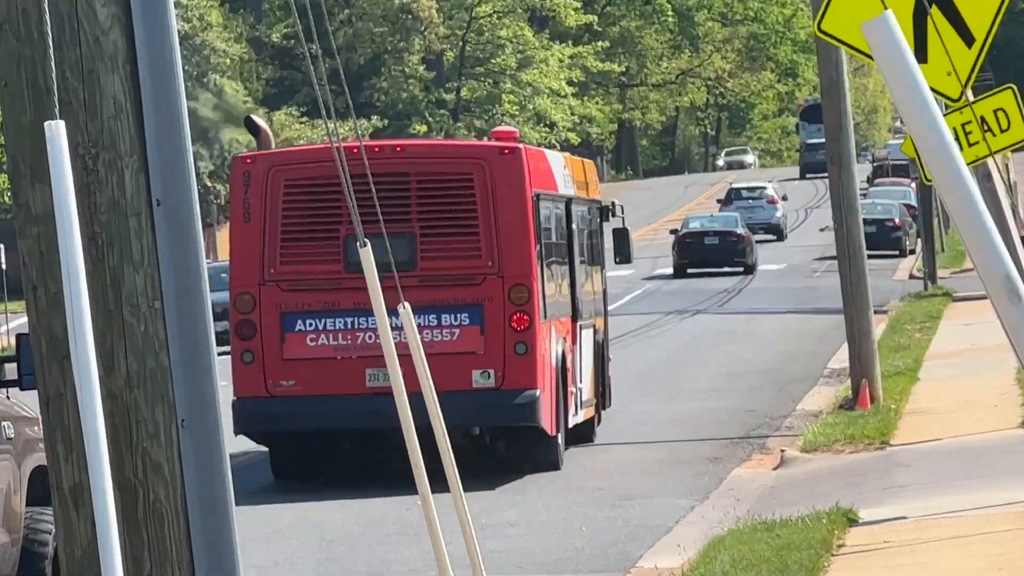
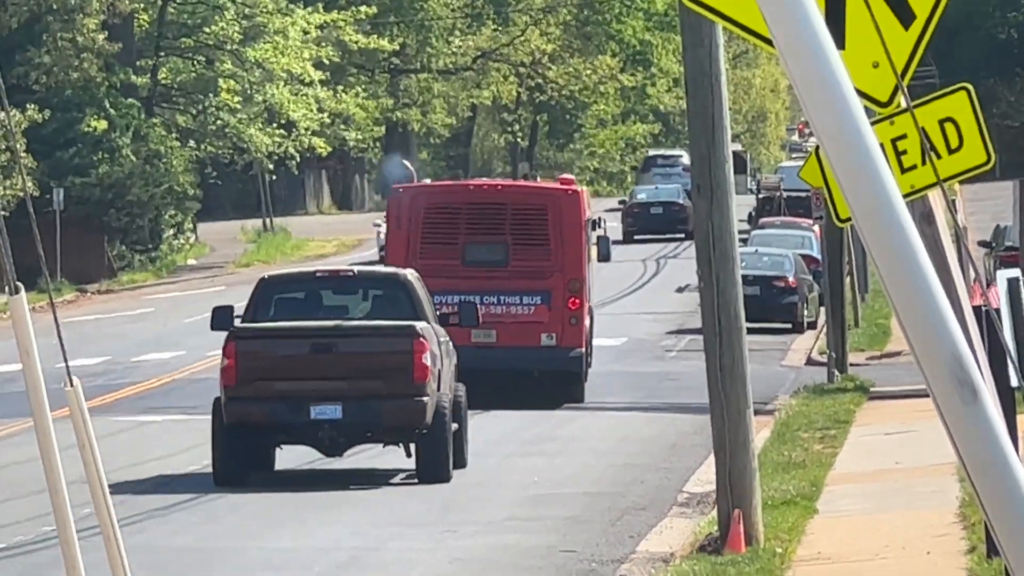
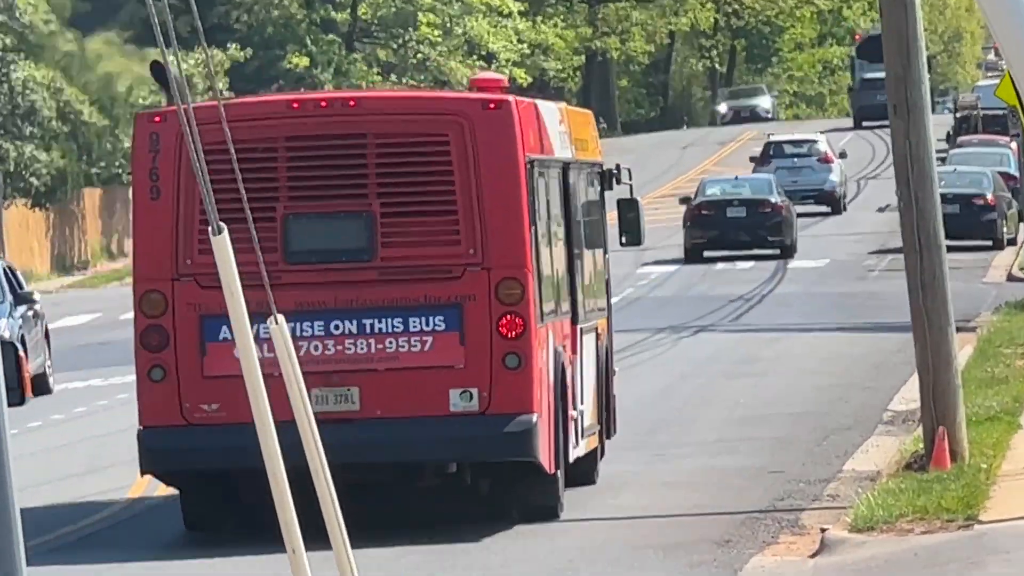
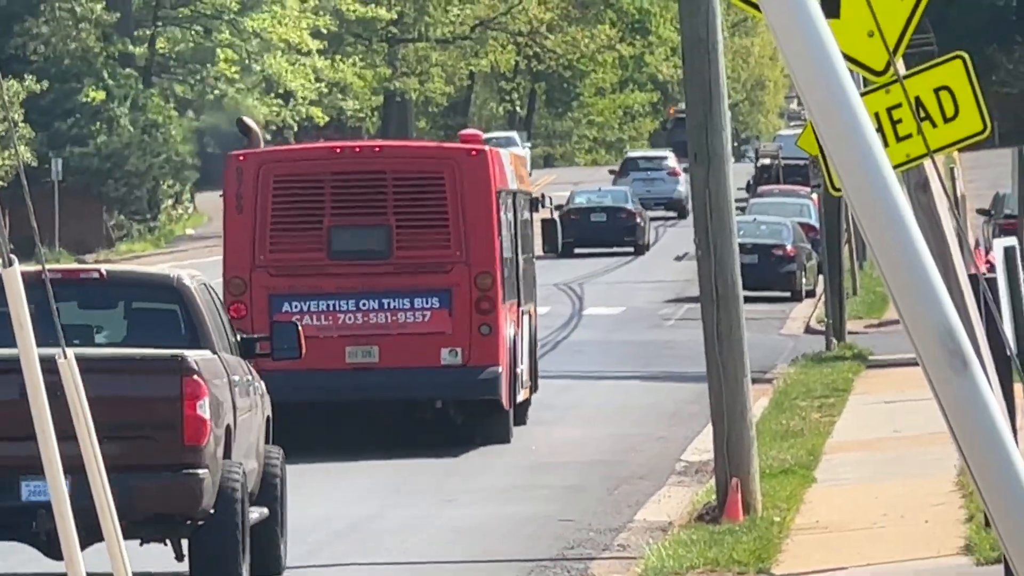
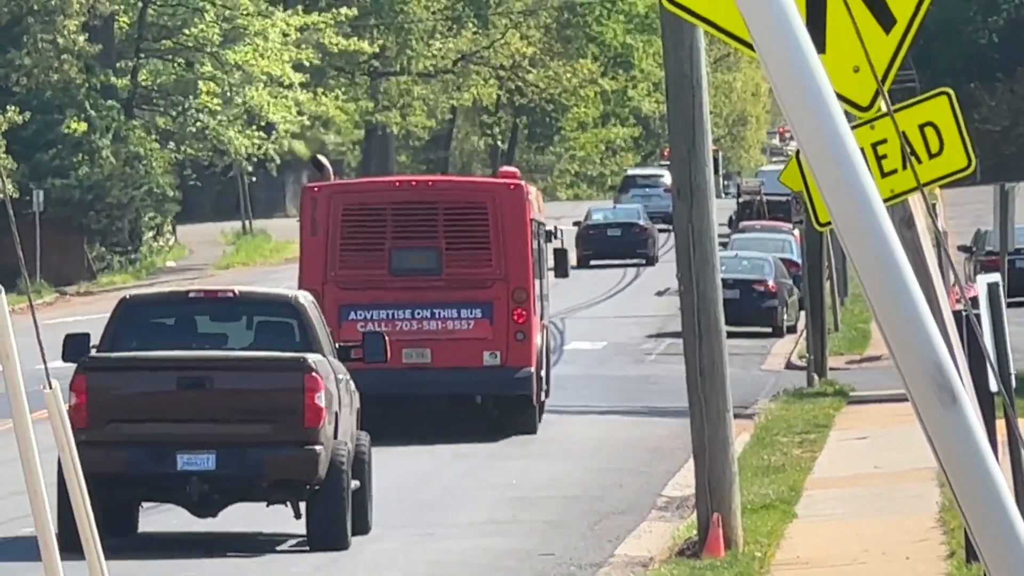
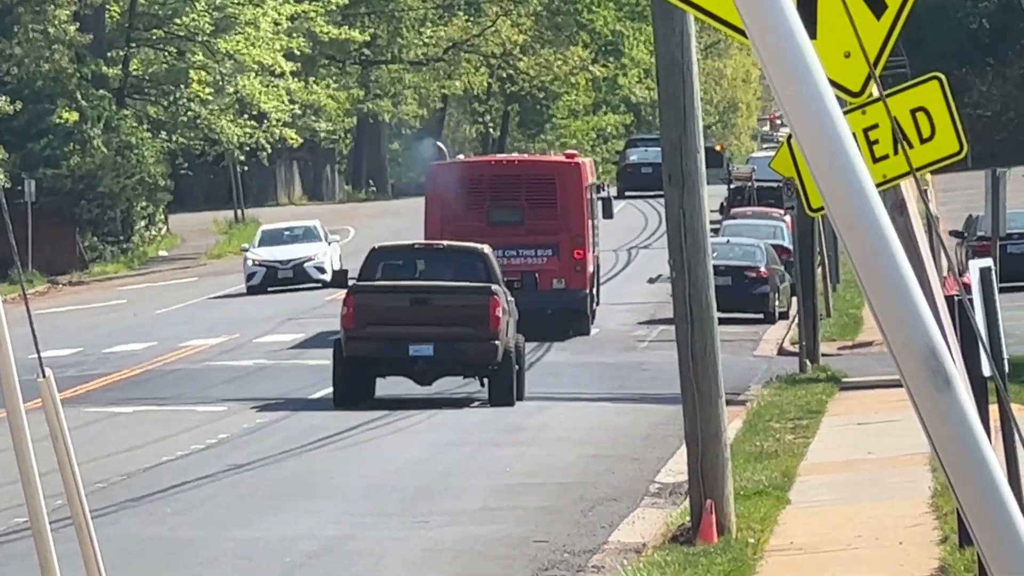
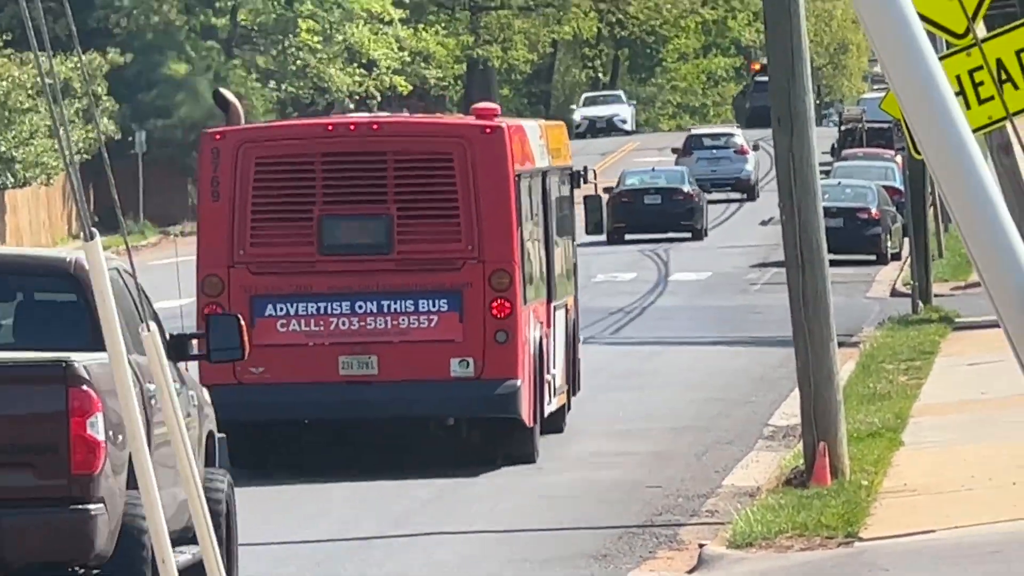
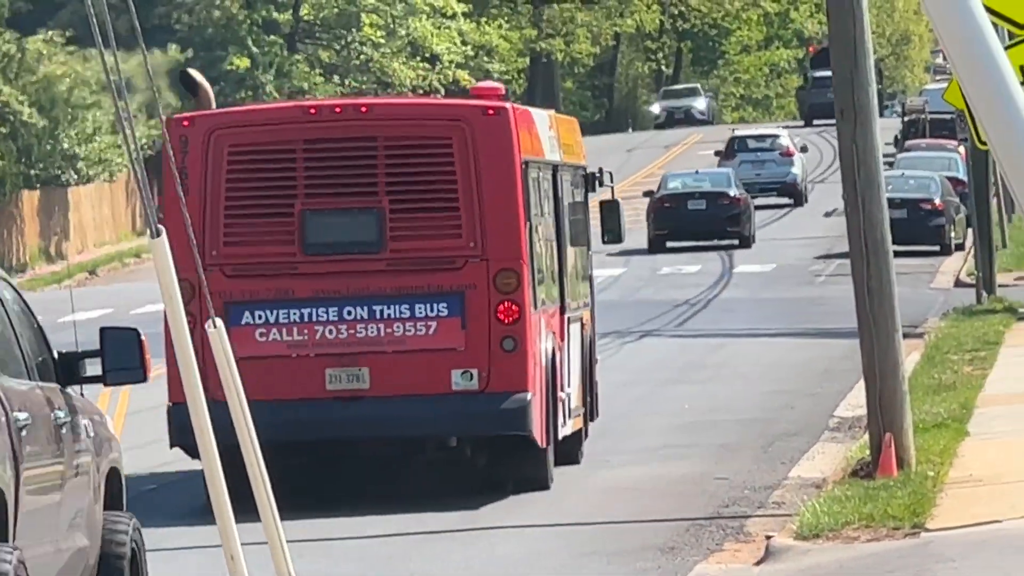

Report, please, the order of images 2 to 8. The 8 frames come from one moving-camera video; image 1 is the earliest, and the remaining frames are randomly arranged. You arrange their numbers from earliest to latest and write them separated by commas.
3, 8, 7, 4, 5, 2, 6
